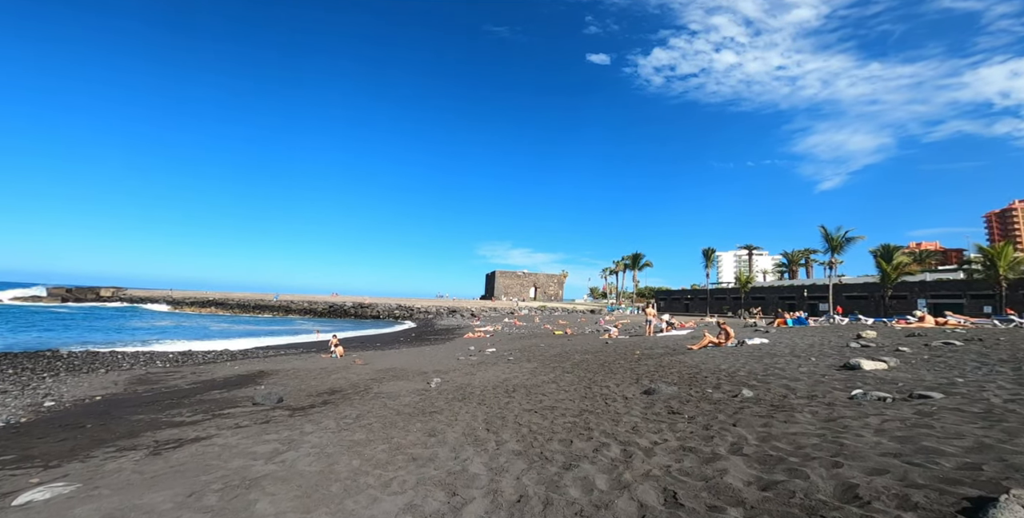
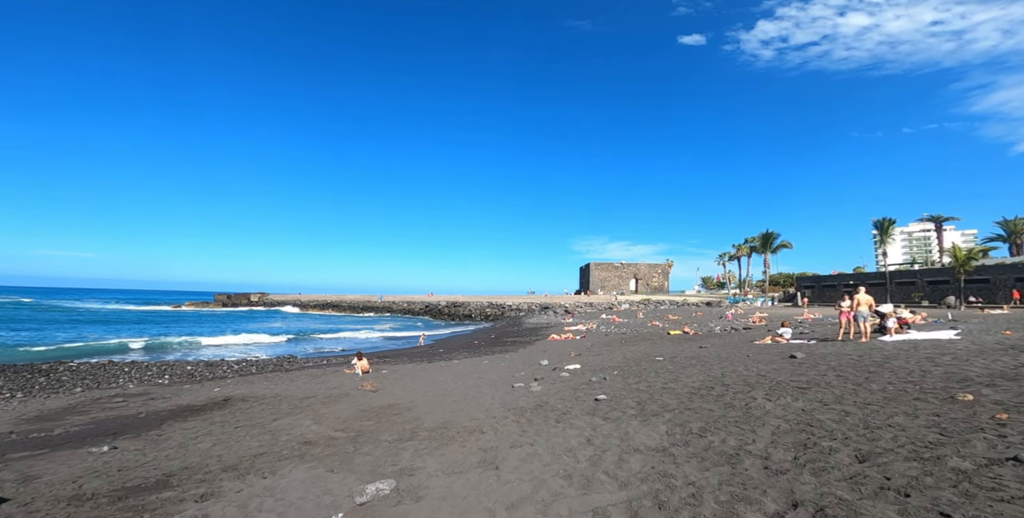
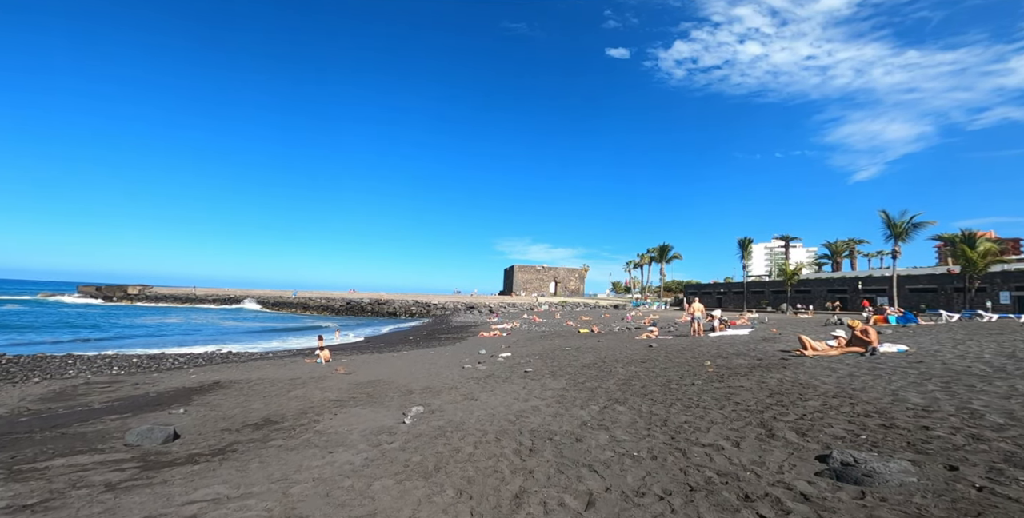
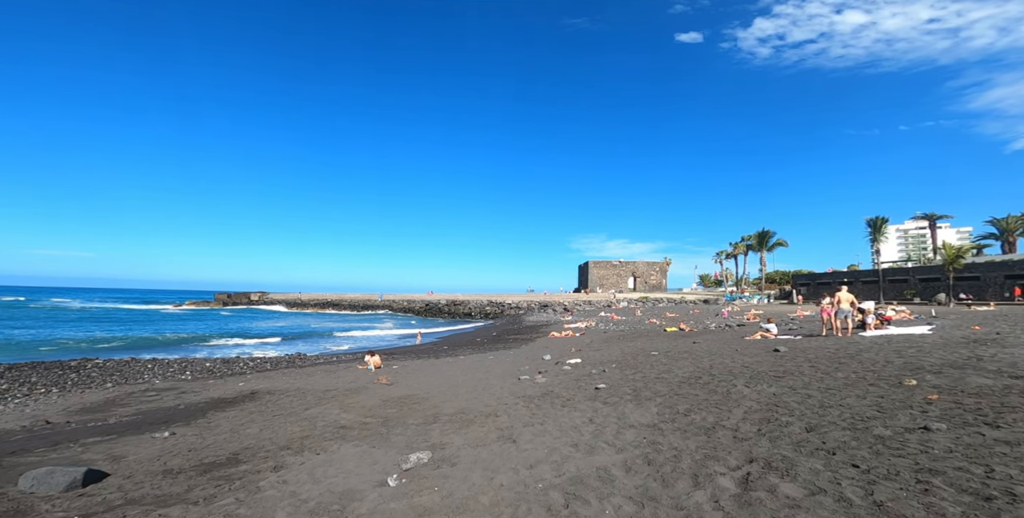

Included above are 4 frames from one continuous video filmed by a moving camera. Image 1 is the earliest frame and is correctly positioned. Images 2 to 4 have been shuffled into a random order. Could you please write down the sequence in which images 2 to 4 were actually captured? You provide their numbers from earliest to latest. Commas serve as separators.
3, 4, 2
